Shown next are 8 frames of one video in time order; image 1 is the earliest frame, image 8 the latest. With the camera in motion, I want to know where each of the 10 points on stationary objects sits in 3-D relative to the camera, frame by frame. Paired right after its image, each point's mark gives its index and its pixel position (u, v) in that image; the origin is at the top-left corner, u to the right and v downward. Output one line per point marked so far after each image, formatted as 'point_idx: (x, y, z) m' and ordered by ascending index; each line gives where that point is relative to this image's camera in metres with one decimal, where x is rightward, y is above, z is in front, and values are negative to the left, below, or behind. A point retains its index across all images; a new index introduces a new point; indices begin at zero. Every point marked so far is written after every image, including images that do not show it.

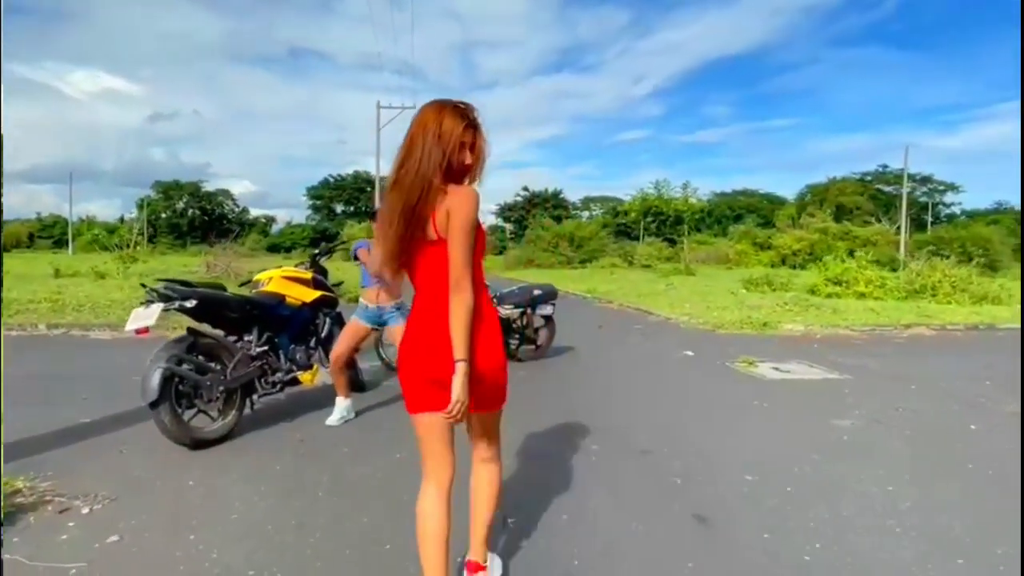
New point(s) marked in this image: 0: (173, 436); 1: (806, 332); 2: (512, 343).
0: (-2.4, -1.1, +4.3) m
1: (+5.6, -0.8, +11.4) m
2: (0.0, -0.7, +7.8) m
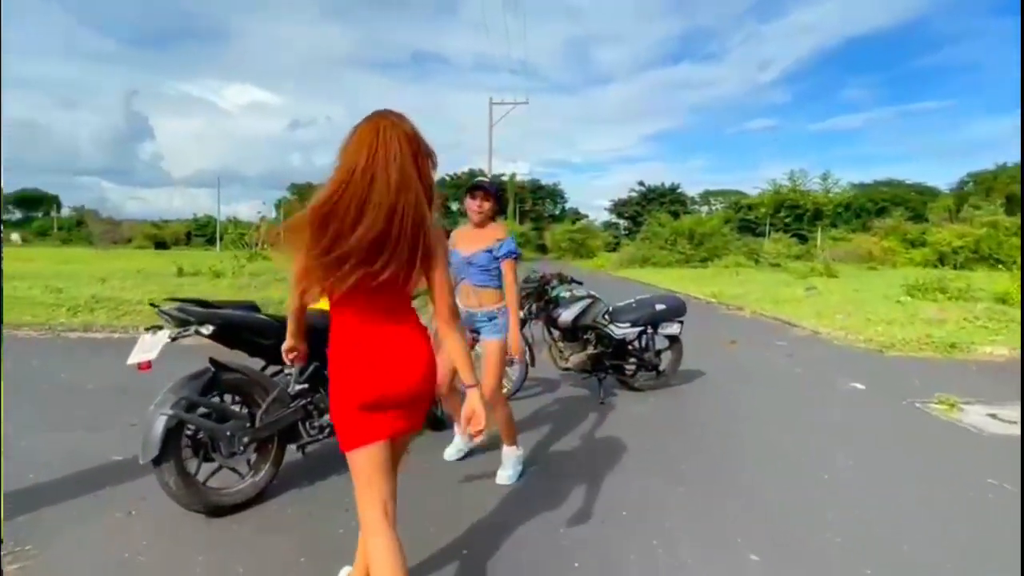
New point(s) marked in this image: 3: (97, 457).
0: (-1.8, -1.2, +3.3) m
1: (+7.3, -1.0, +8.8) m
2: (+1.2, -0.8, +6.3) m
3: (-3.1, -1.3, +4.5) m
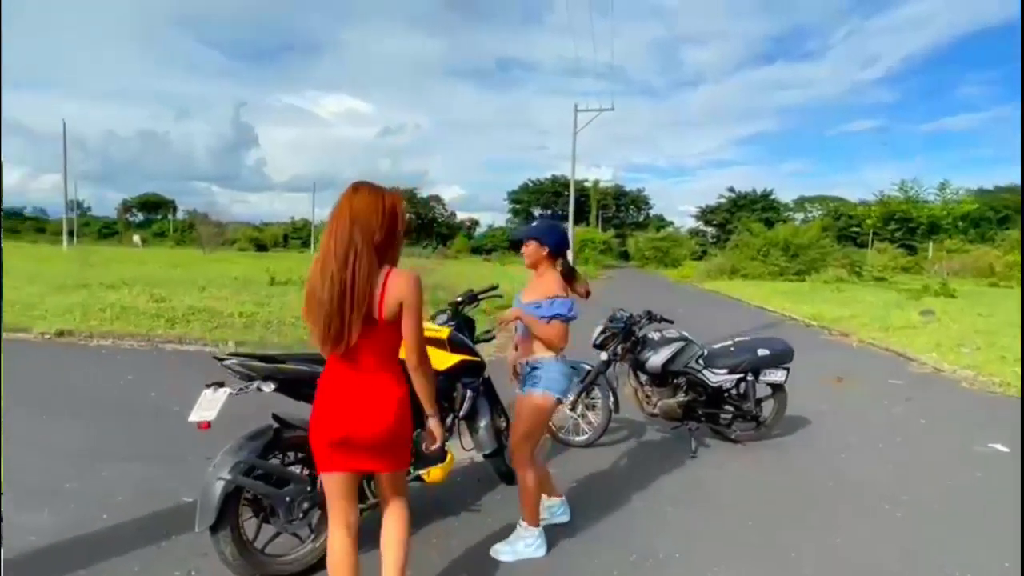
0: (-1.4, -1.5, +3.1) m
1: (+8.4, -1.6, +7.4) m
2: (+2.0, -1.2, +5.7) m
3: (-2.5, -1.5, +4.4) m
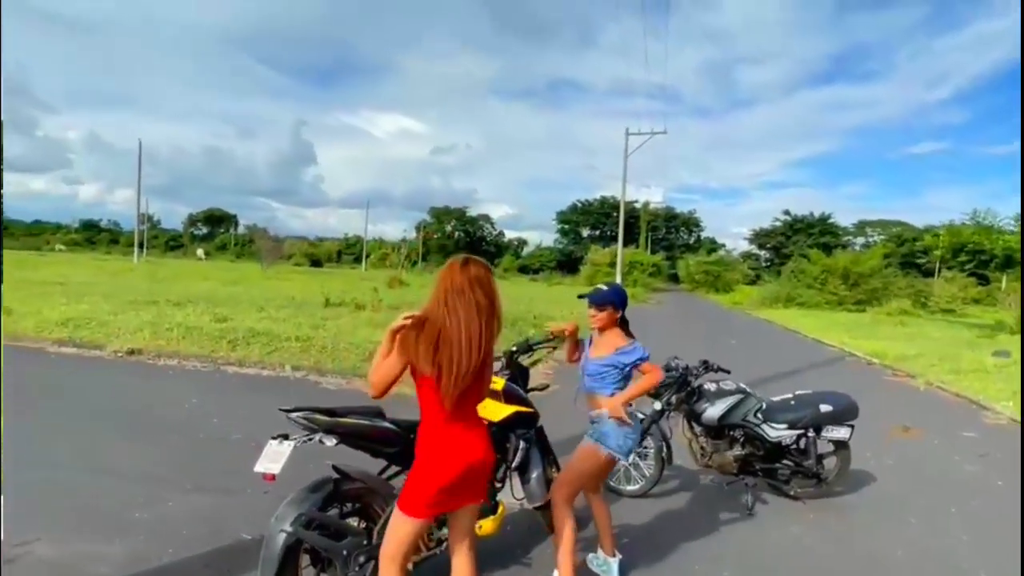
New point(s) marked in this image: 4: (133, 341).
0: (-1.1, -1.8, +3.2) m
1: (+8.9, -2.2, +6.7) m
2: (+2.5, -1.7, +5.5) m
3: (-2.2, -1.8, +4.6) m
4: (-7.2, -1.0, +11.5) m
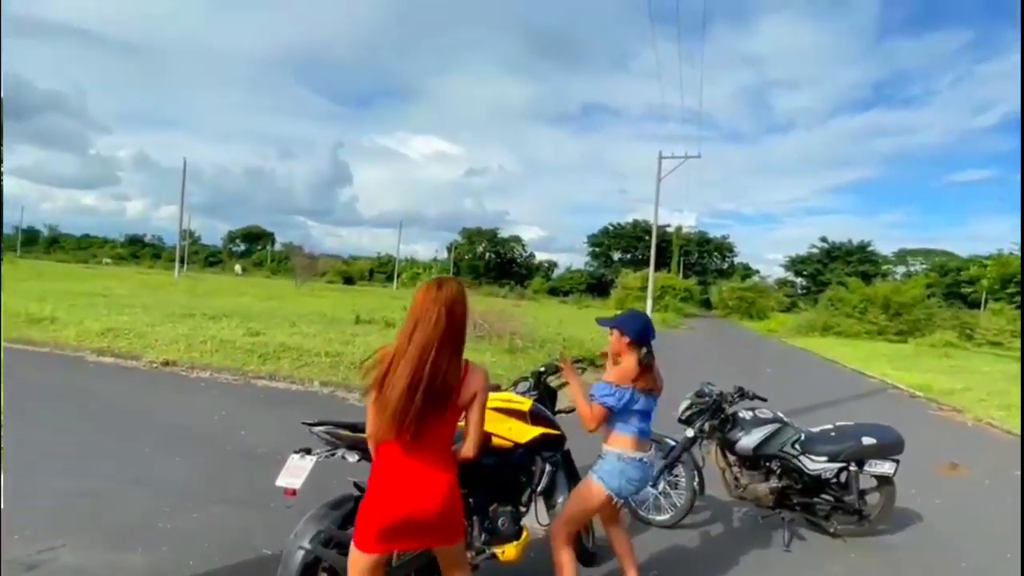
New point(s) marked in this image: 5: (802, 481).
0: (-1.0, -1.8, +3.1) m
1: (+9.2, -2.6, +6.0) m
2: (+2.7, -1.9, +5.2) m
3: (-2.0, -1.9, +4.5) m
4: (-6.7, -1.3, +11.7) m
5: (+2.5, -1.7, +5.2) m
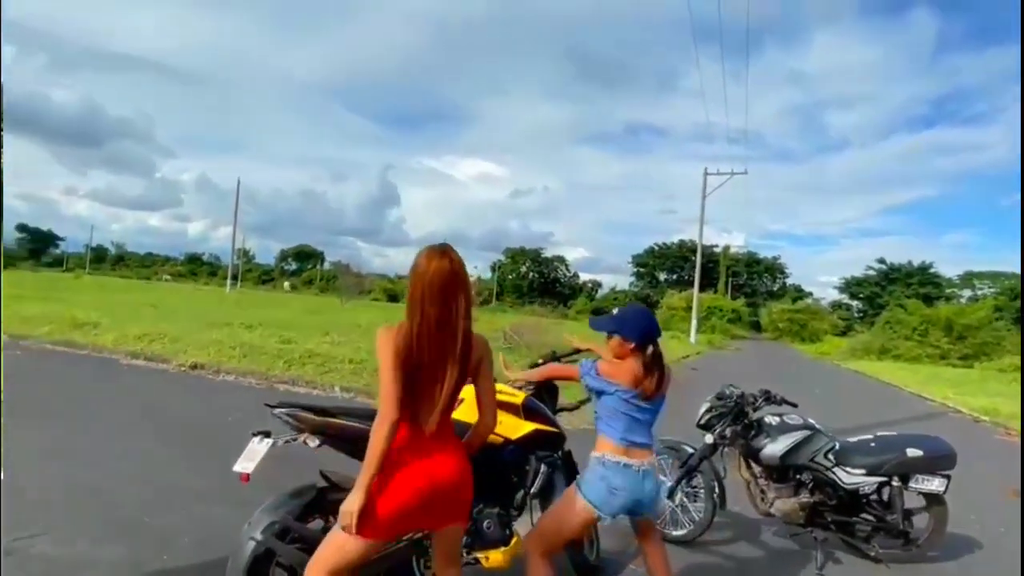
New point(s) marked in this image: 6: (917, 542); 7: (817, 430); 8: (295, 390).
0: (-1.2, -1.7, +2.8) m
1: (+9.2, -2.7, +5.0) m
2: (+2.7, -1.9, +4.6) m
3: (-2.0, -1.8, +4.3) m
4: (-6.2, -1.4, +11.9) m
5: (+2.5, -1.6, +4.6) m
6: (+3.1, -2.0, +4.7) m
7: (+2.3, -1.1, +4.6) m
8: (-3.5, -1.7, +9.8) m
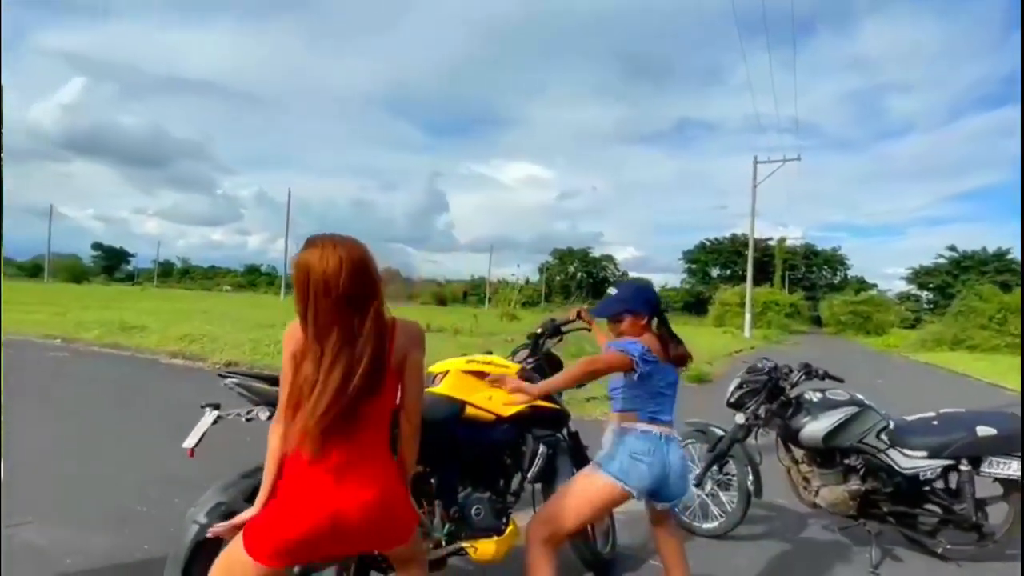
0: (-1.3, -1.5, +2.5) m
1: (+9.3, -2.2, +3.8) m
2: (+2.7, -1.6, +4.0) m
3: (-2.0, -1.6, +4.1) m
4: (-5.5, -1.3, +11.9) m
5: (+2.5, -1.3, +4.0) m
6: (+3.2, -1.6, +4.0) m
7: (+2.4, -0.8, +4.0) m
8: (-3.0, -1.5, +9.7) m
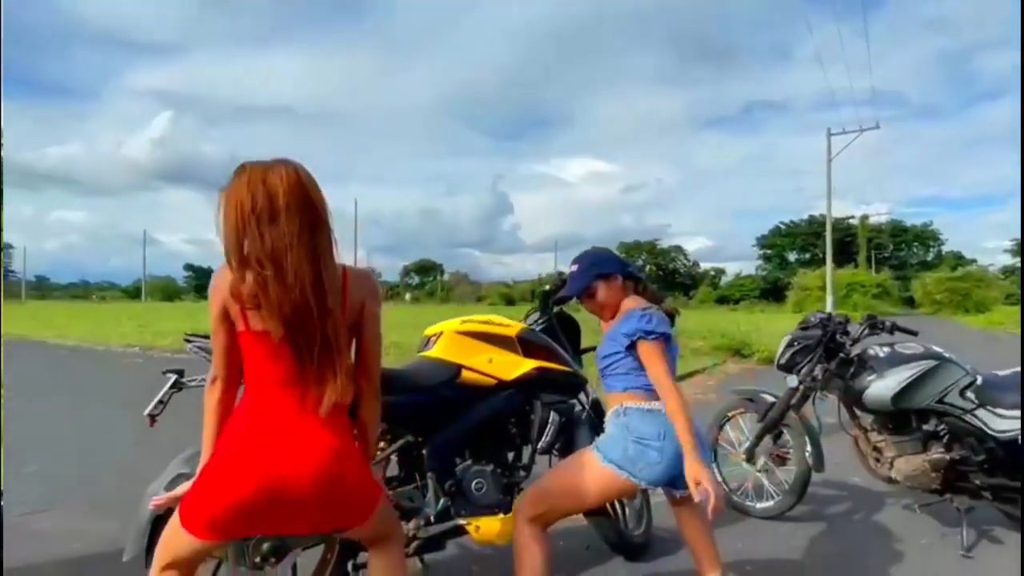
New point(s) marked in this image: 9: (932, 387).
0: (-1.3, -1.3, +2.3) m
1: (+9.4, -1.4, +2.4) m
2: (+2.9, -1.2, +3.3) m
3: (-1.8, -1.5, +3.9) m
4: (-4.4, -1.3, +12.1) m
5: (+2.6, -0.9, +3.4) m
6: (+3.3, -1.2, +3.3) m
7: (+2.5, -0.4, +3.4) m
8: (-2.2, -1.4, +9.6) m
9: (+2.4, -0.6, +3.4) m
